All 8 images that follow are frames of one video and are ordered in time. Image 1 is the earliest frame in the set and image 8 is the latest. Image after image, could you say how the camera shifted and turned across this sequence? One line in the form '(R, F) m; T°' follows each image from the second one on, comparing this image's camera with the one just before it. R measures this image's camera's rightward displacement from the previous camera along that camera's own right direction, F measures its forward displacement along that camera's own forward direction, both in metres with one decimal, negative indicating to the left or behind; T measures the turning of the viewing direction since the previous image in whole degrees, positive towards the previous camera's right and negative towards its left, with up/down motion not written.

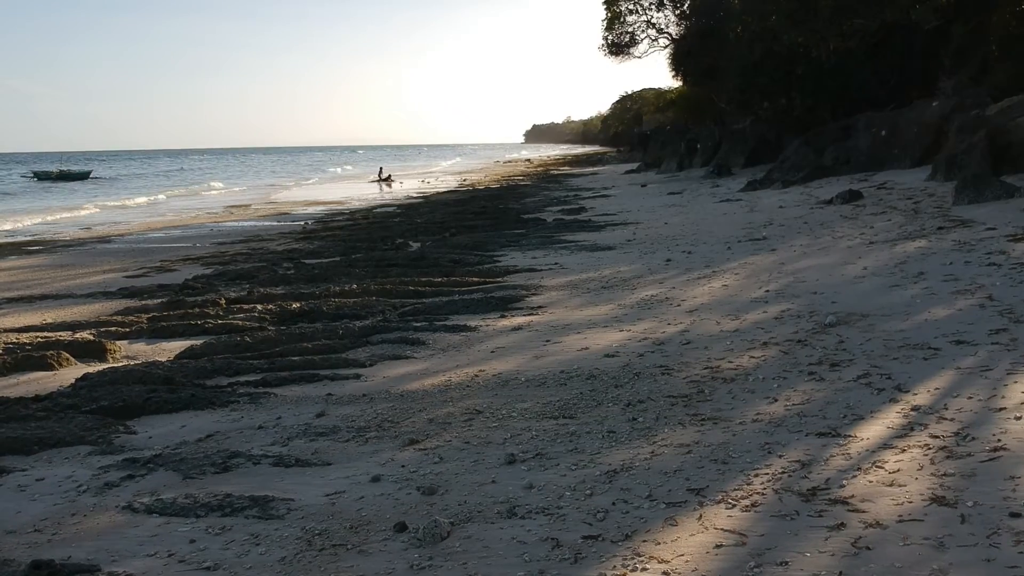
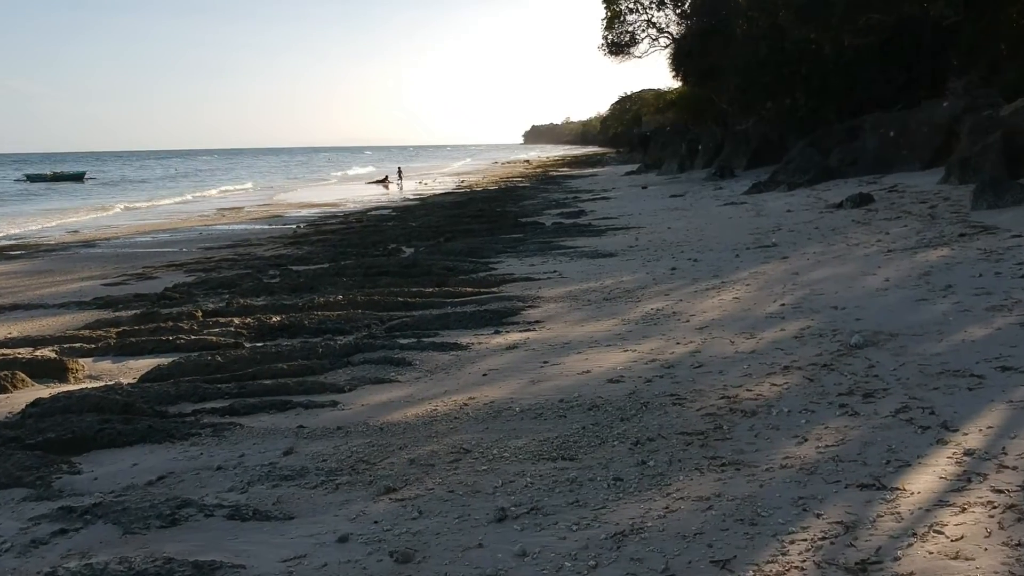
(0.0, +0.7) m; 0°
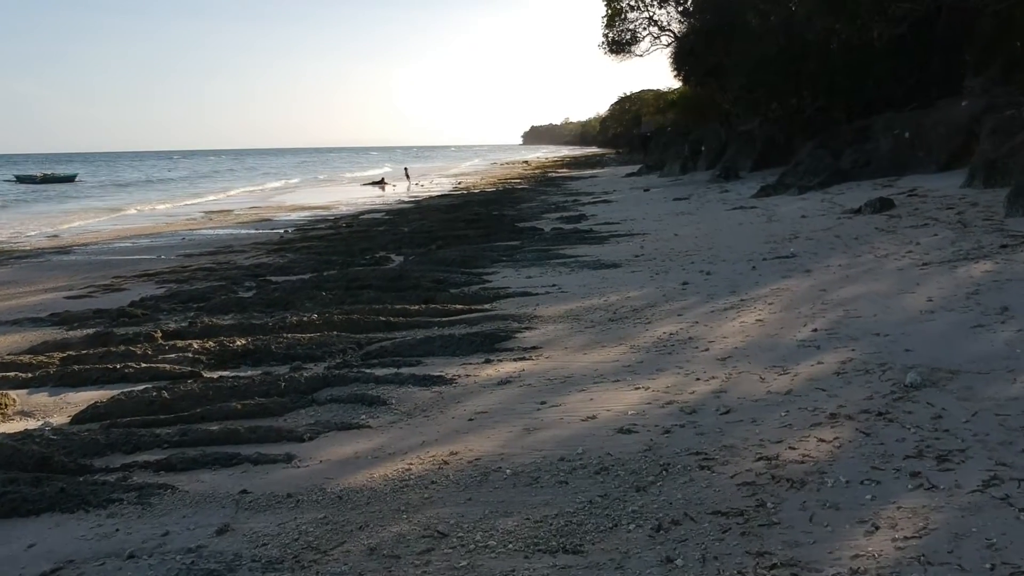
(+0.1, +1.1) m; 0°
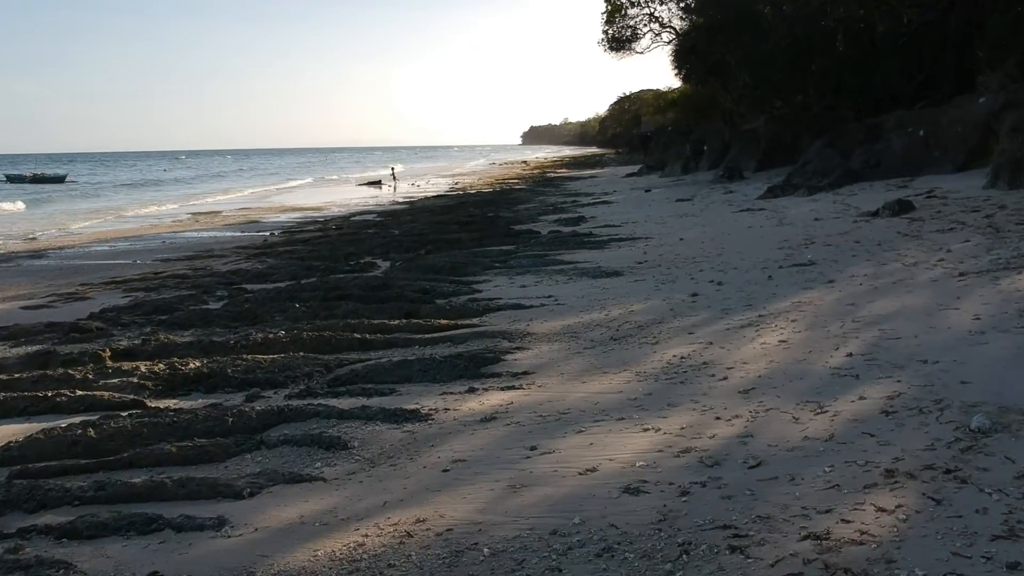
(+0.1, +1.0) m; 0°
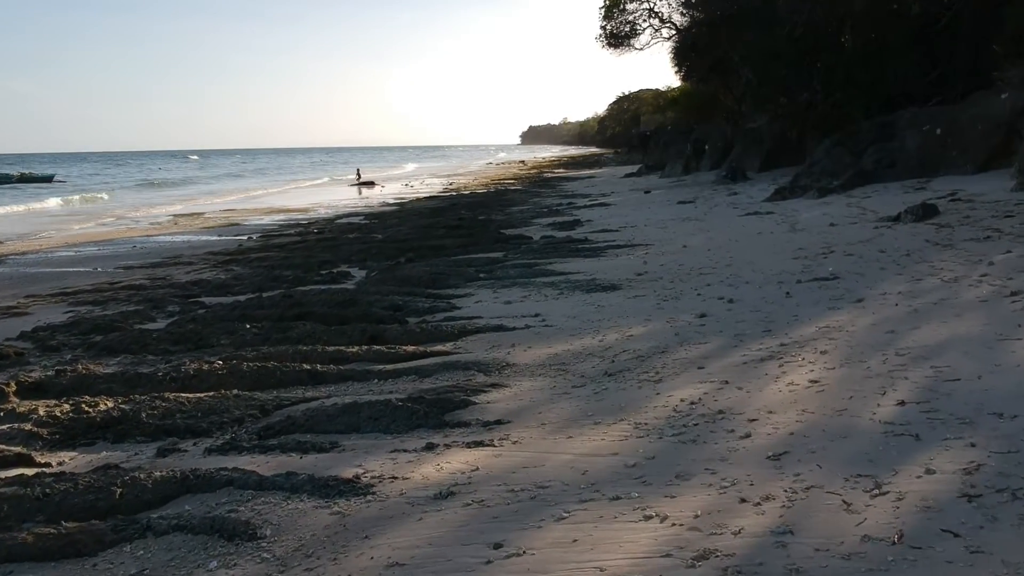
(+0.2, +1.3) m; 0°
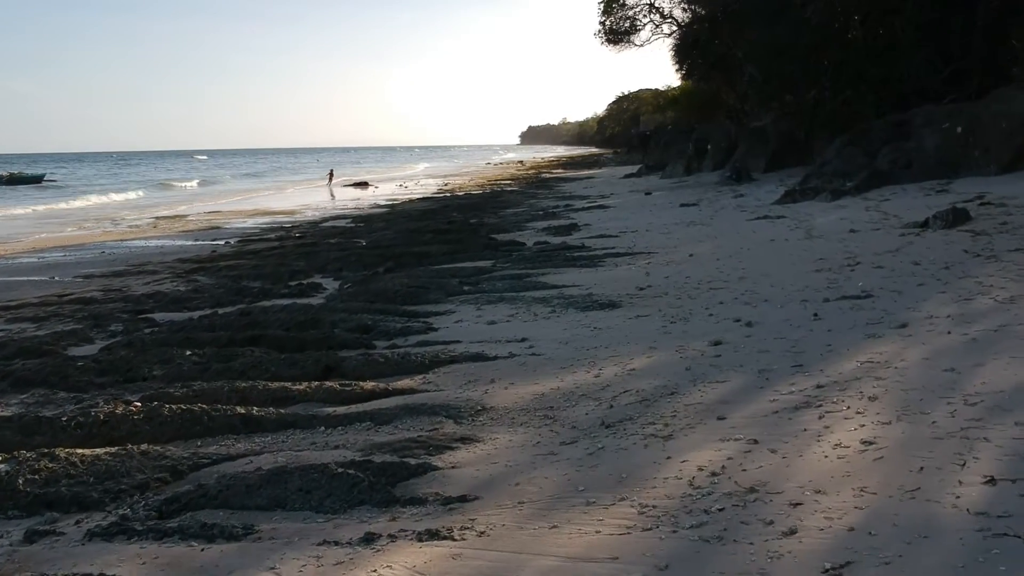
(+0.2, +1.3) m; 0°
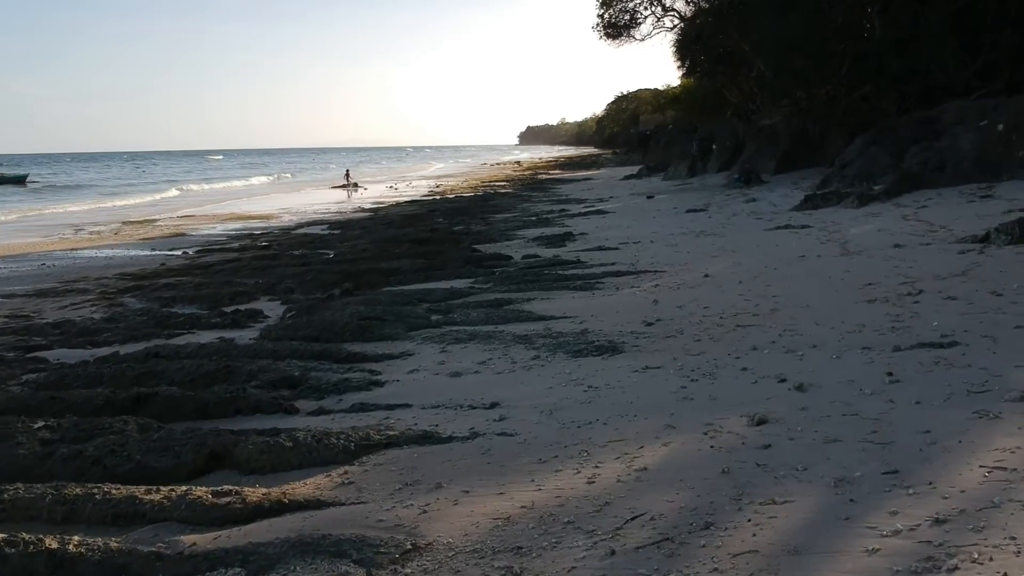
(+0.2, +2.1) m; 0°
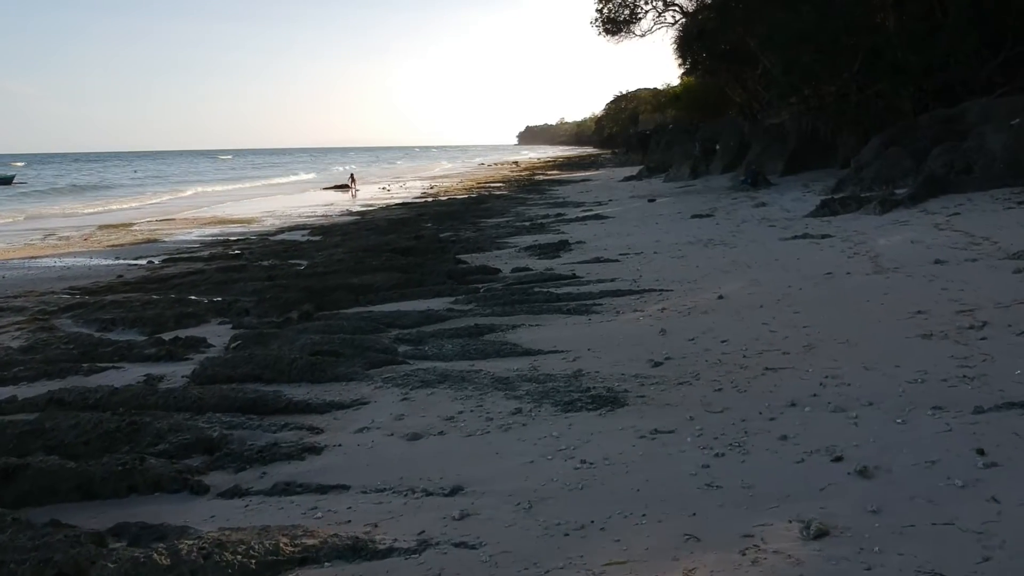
(+0.2, +1.5) m; 0°
